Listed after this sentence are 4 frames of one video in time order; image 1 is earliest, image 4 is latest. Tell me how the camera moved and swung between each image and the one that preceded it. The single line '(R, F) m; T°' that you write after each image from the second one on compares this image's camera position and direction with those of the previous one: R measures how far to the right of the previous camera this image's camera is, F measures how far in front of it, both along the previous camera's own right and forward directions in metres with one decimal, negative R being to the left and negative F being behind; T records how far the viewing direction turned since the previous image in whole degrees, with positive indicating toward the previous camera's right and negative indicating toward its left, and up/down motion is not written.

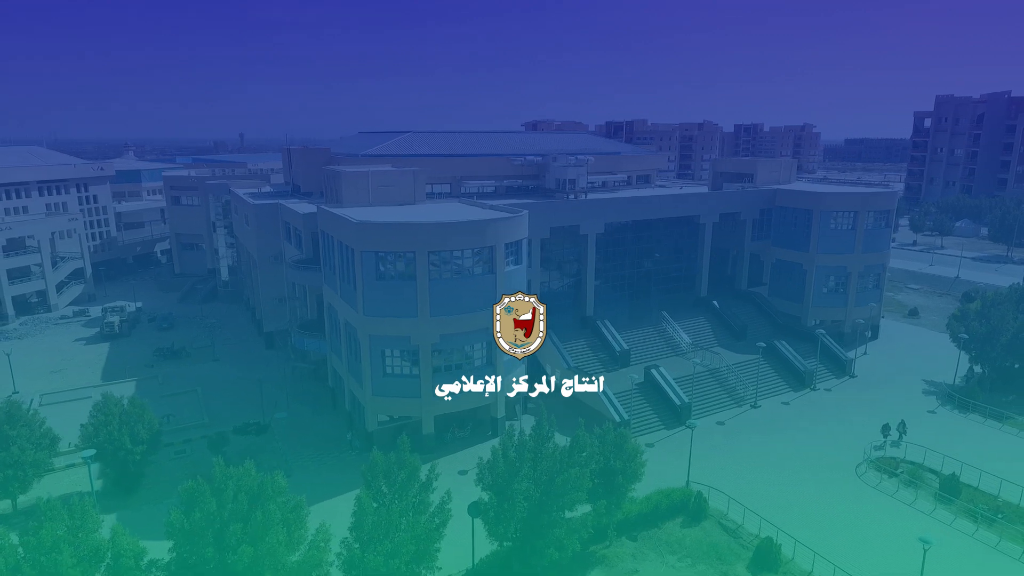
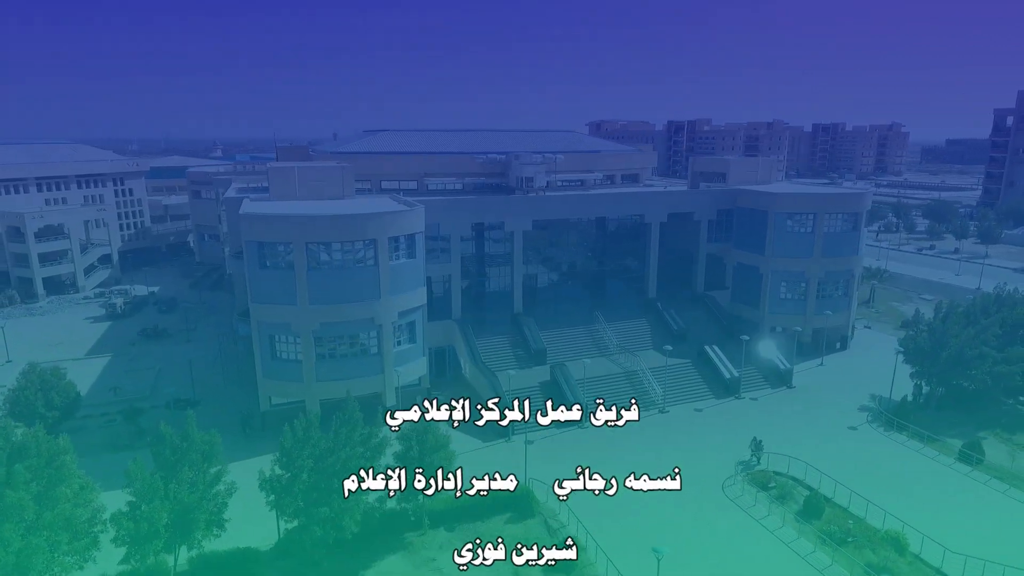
(+10.6, +0.3) m; -8°
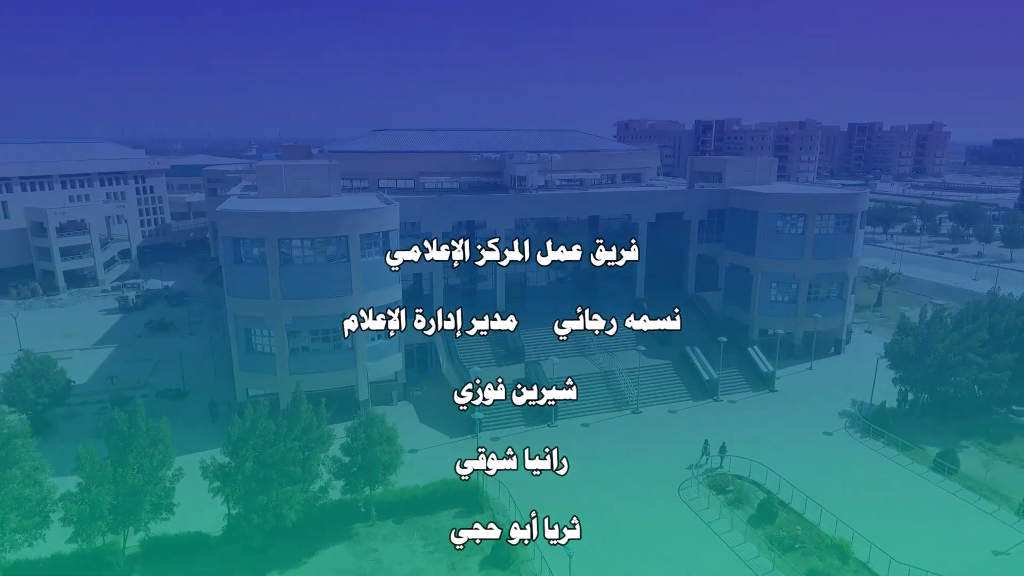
(+3.5, -0.1) m; -3°
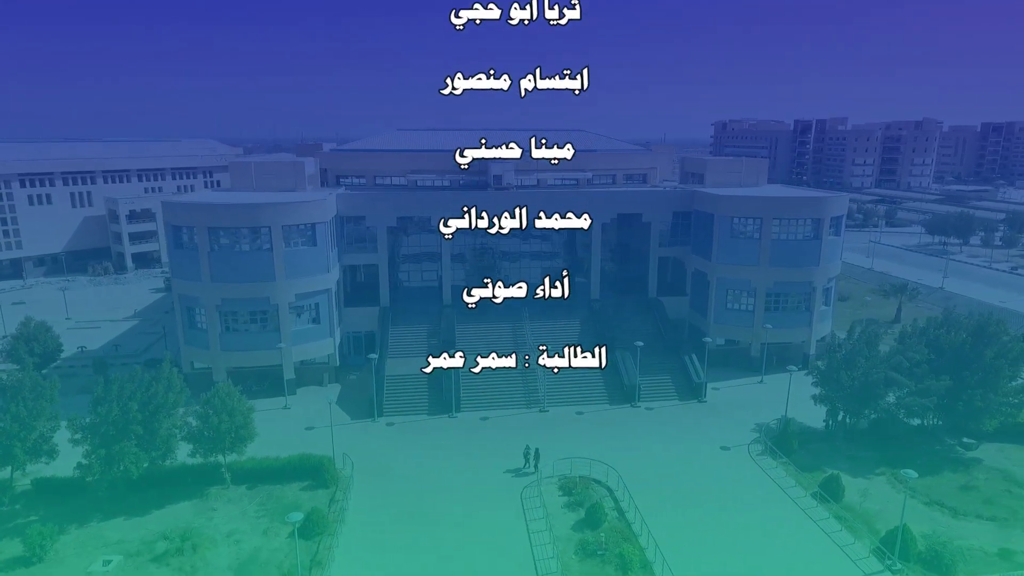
(+11.7, +0.2) m; -10°
